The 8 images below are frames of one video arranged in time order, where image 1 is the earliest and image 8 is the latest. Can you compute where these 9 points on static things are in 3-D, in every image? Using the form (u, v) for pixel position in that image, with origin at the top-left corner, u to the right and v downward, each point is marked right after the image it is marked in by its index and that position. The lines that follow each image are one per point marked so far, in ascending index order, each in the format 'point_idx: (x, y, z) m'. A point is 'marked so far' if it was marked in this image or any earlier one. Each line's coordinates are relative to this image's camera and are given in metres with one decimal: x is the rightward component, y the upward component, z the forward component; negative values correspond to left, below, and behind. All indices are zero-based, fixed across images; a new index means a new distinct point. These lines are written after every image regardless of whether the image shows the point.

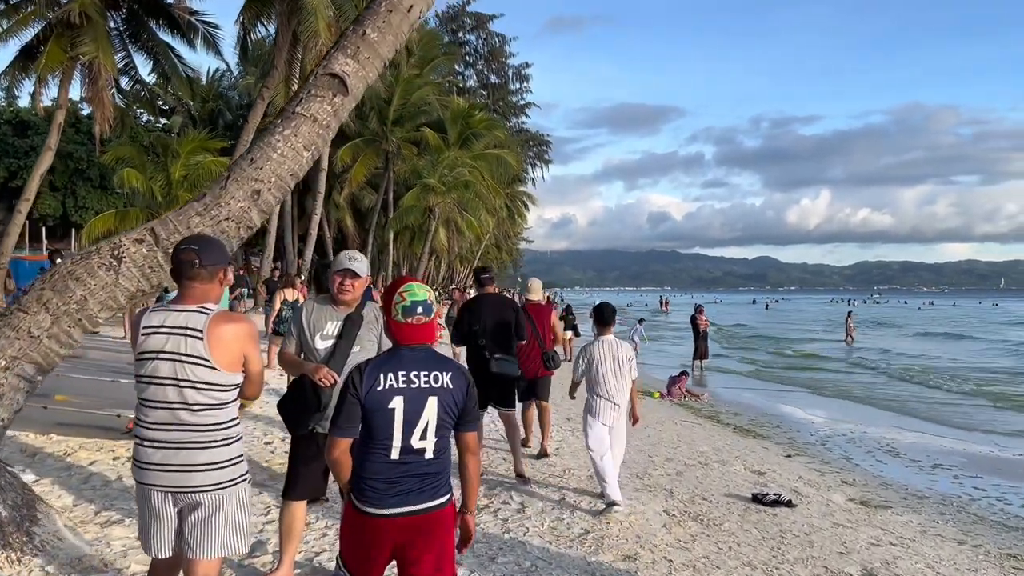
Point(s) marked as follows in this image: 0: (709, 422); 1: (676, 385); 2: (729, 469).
0: (+2.7, -1.9, +11.8) m
1: (+2.8, -1.6, +14.6) m
2: (+2.1, -1.7, +8.2) m
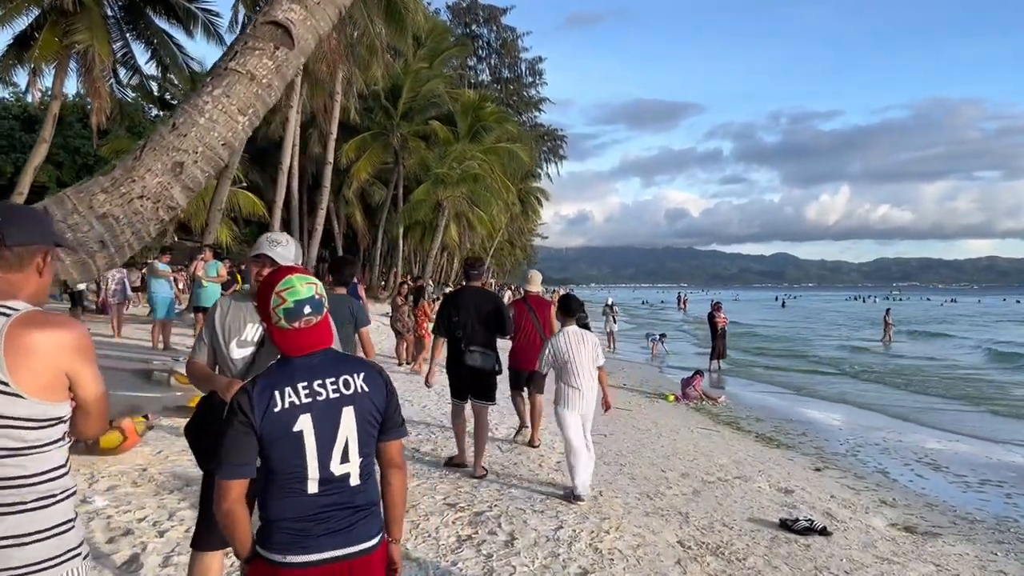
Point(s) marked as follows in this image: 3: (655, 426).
0: (+2.8, -1.8, +10.9) m
1: (+2.8, -1.6, +13.7) m
2: (+2.1, -1.7, +7.3) m
3: (+1.8, -1.7, +10.5) m
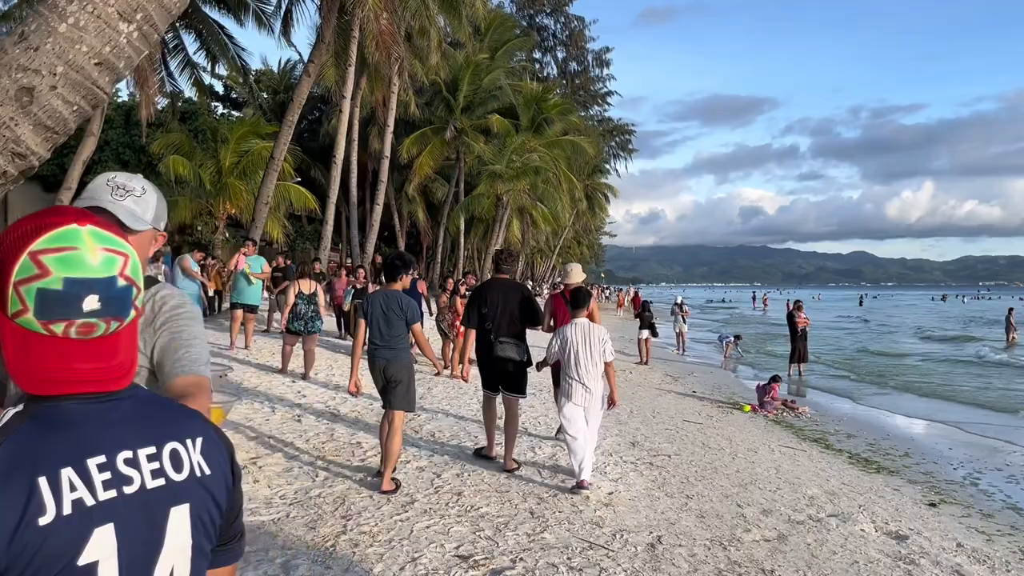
0: (+3.3, -1.7, +9.3) m
1: (+3.6, -1.5, +12.1) m
2: (+2.3, -1.7, +5.8) m
3: (+2.3, -1.6, +9.0) m
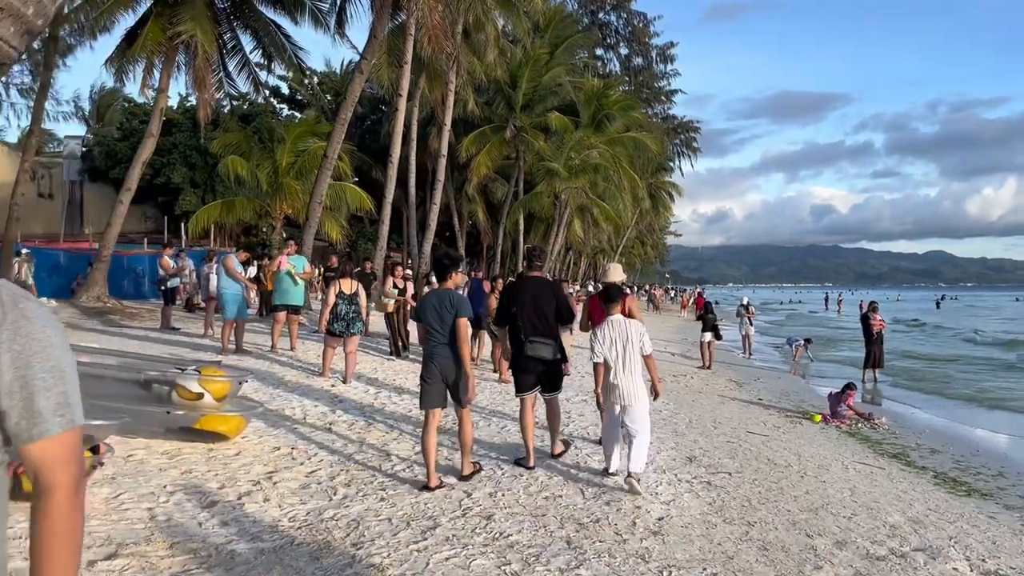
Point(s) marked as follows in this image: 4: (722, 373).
0: (+3.8, -1.8, +8.4) m
1: (+4.3, -1.5, +11.2) m
2: (+2.6, -1.7, +5.0) m
3: (+2.7, -1.6, +8.2) m
4: (+4.1, -1.7, +16.7) m
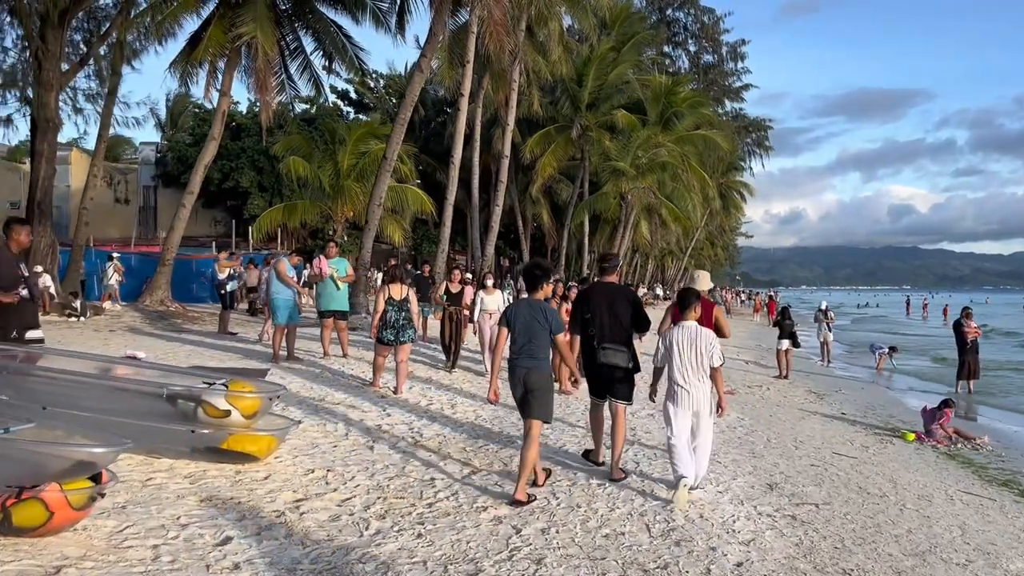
0: (+4.3, -1.8, +7.4) m
1: (+5.0, -1.6, +10.1) m
2: (+2.8, -1.7, +4.1) m
3: (+3.2, -1.7, +7.3) m
4: (+5.3, -1.7, +15.7) m
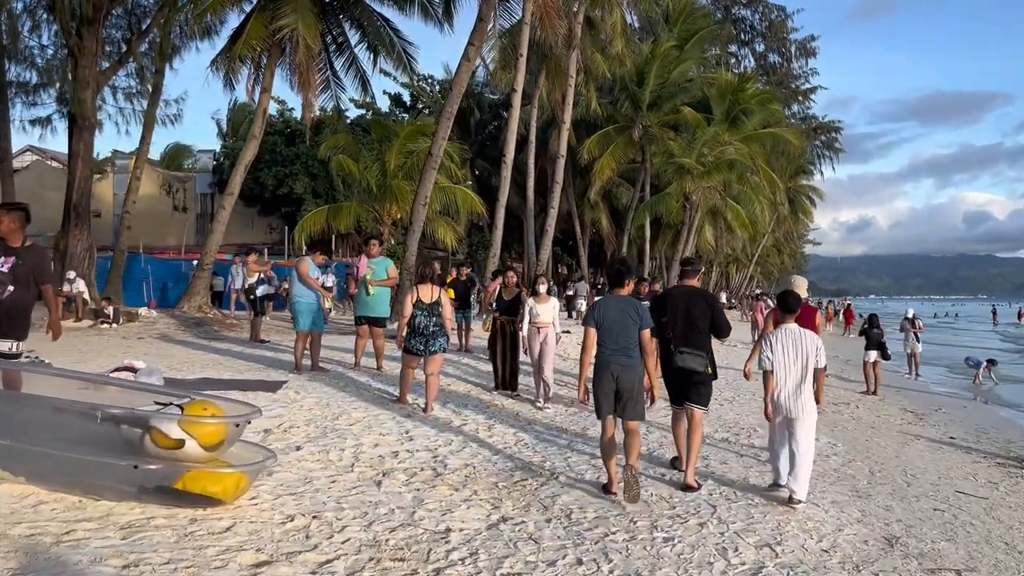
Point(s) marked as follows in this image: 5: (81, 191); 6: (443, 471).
0: (+4.6, -1.8, +5.7) m
1: (+5.5, -1.6, +8.3) m
2: (+2.9, -1.7, +2.5) m
3: (+3.5, -1.7, +5.6) m
4: (+6.1, -1.8, +13.8) m
5: (-9.4, +2.1, +18.6) m
6: (-0.5, -1.3, +6.1) m
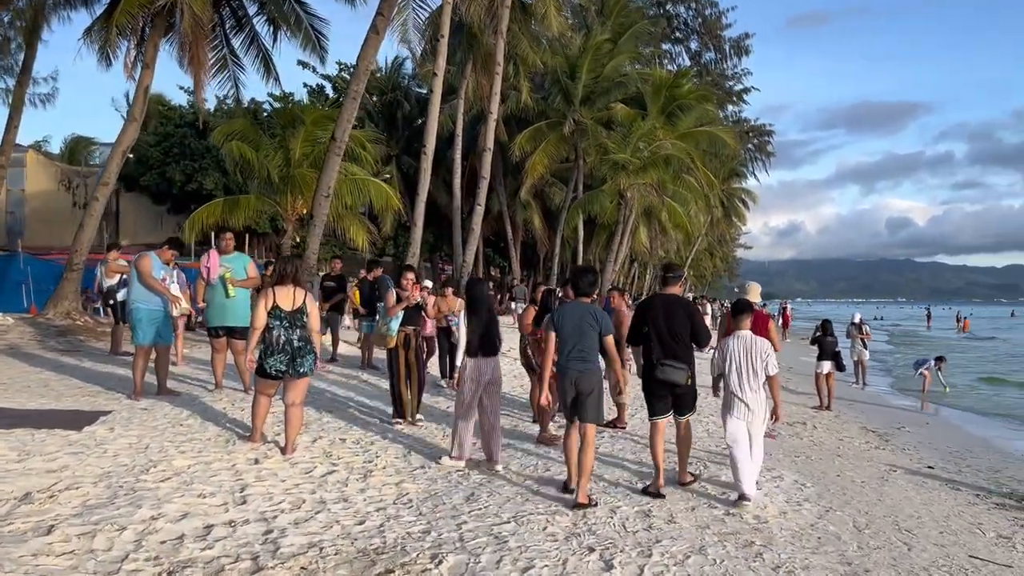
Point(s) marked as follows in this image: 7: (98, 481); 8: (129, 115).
0: (+3.9, -1.8, +4.1) m
1: (+4.7, -1.6, +6.8) m
2: (+2.5, -1.6, +0.8) m
3: (+2.9, -1.7, +3.9) m
4: (+4.9, -1.9, +12.3) m
5: (-11.0, +2.0, +16.0) m
6: (-1.2, -1.3, +4.1) m
7: (-2.5, -1.2, +5.1) m
8: (-7.7, +3.5, +17.2) m
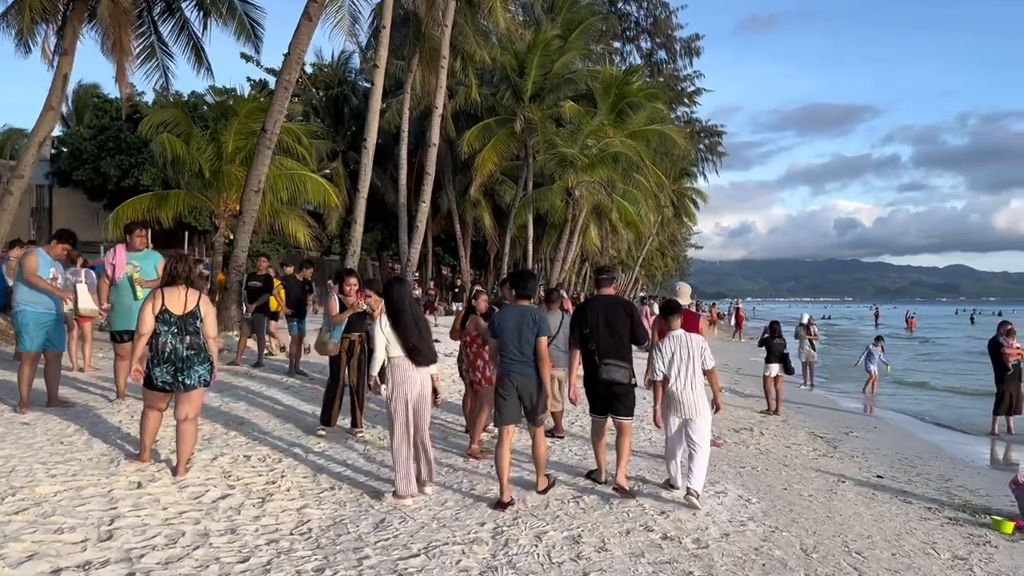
0: (+3.5, -1.8, +3.7) m
1: (+4.1, -1.7, +6.5) m
2: (+2.2, -1.7, +0.4) m
3: (+2.5, -1.7, +3.5) m
4: (+4.0, -1.9, +12.0) m
5: (-12.0, +2.1, +14.8) m
6: (-1.6, -1.3, +3.5) m
7: (-3.0, -1.2, +4.4) m
8: (-8.8, +3.5, +16.1) m
